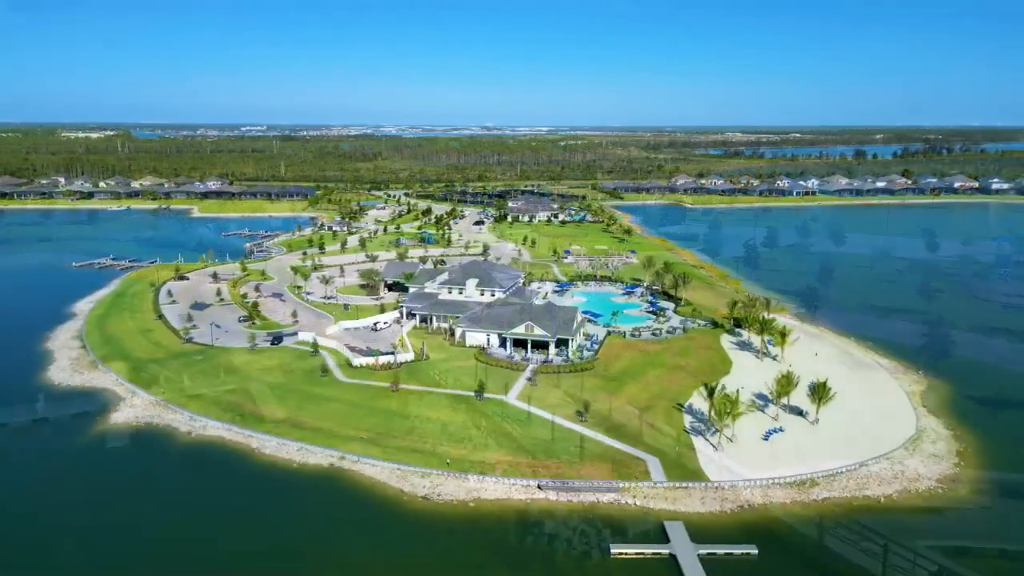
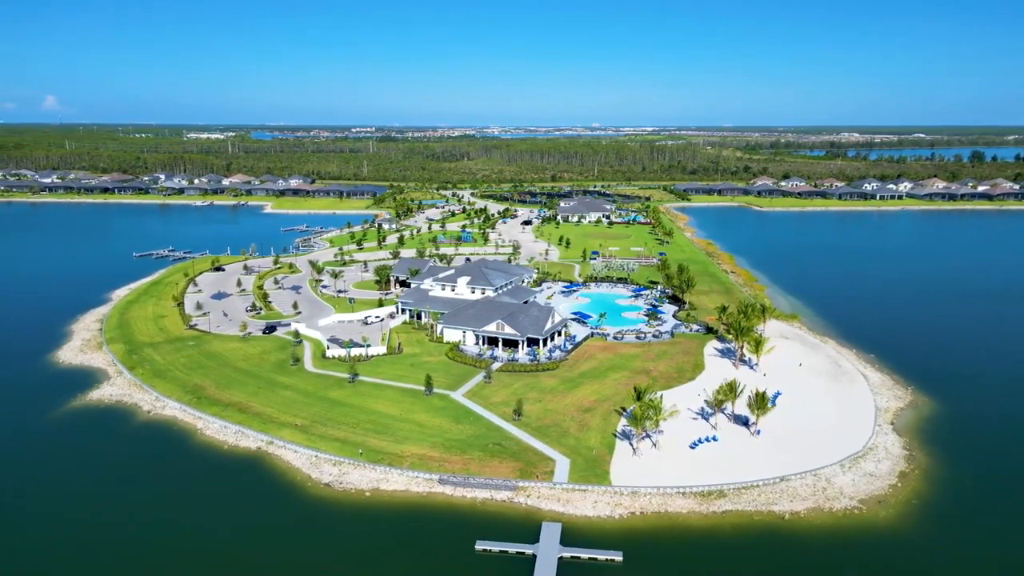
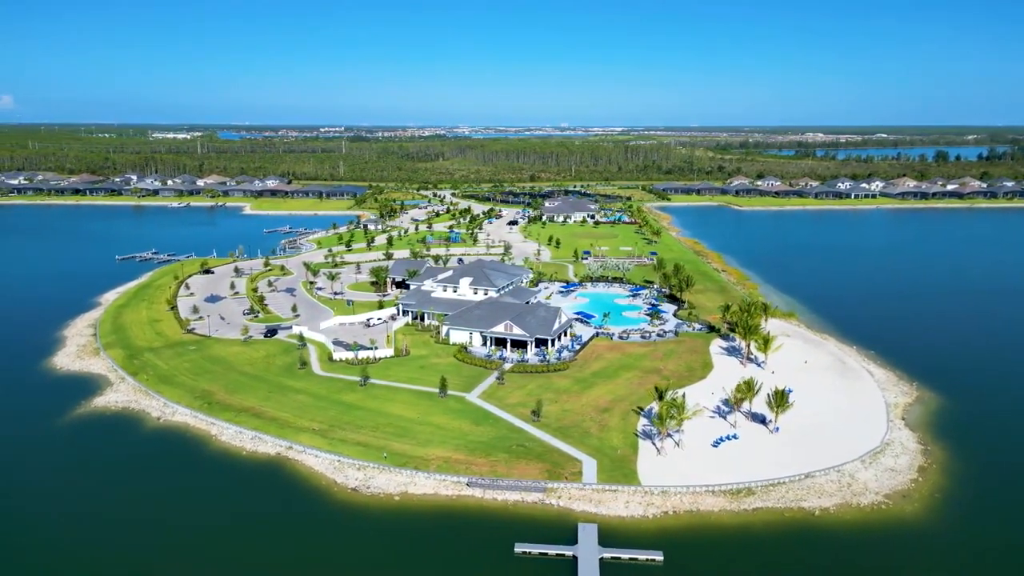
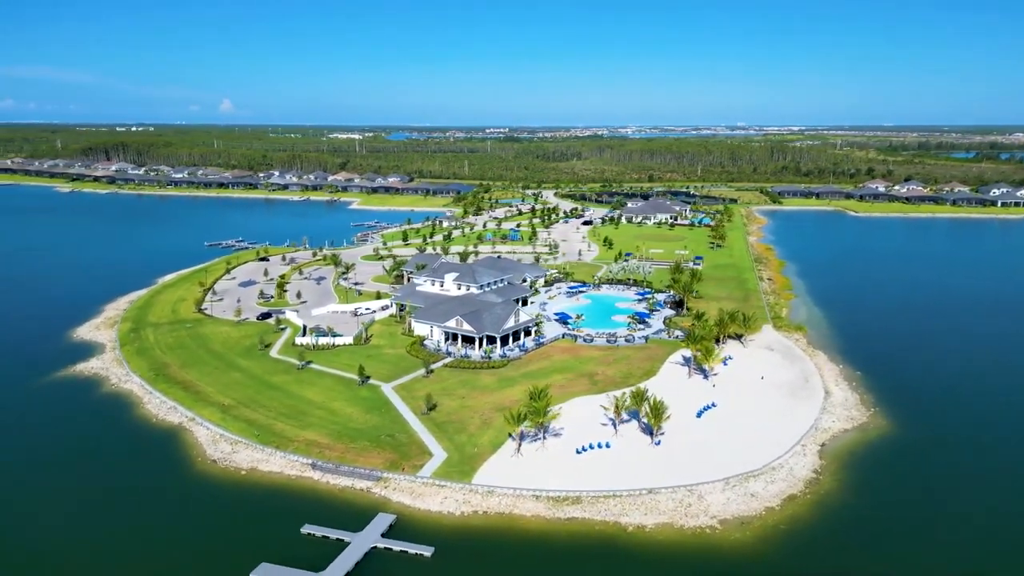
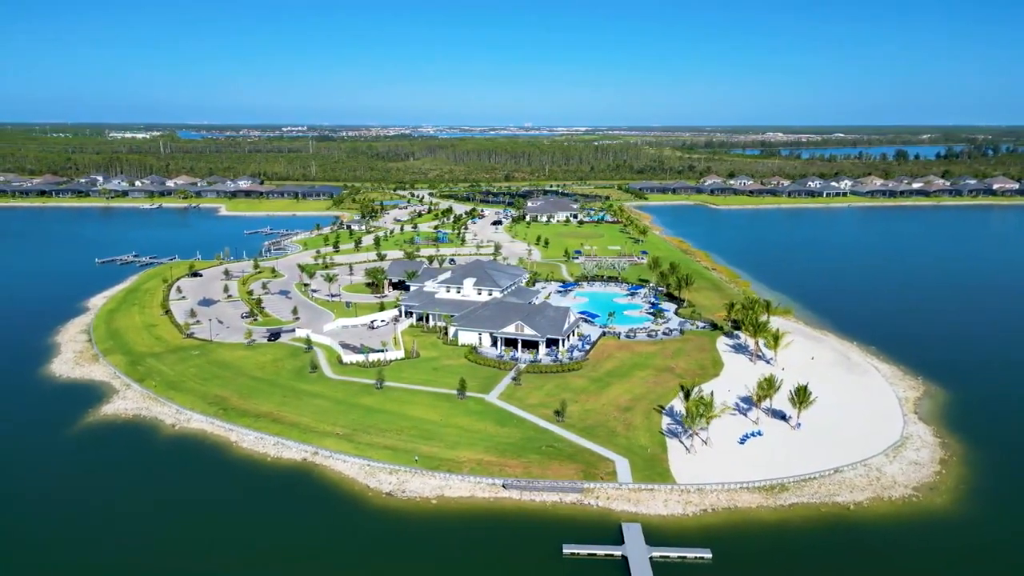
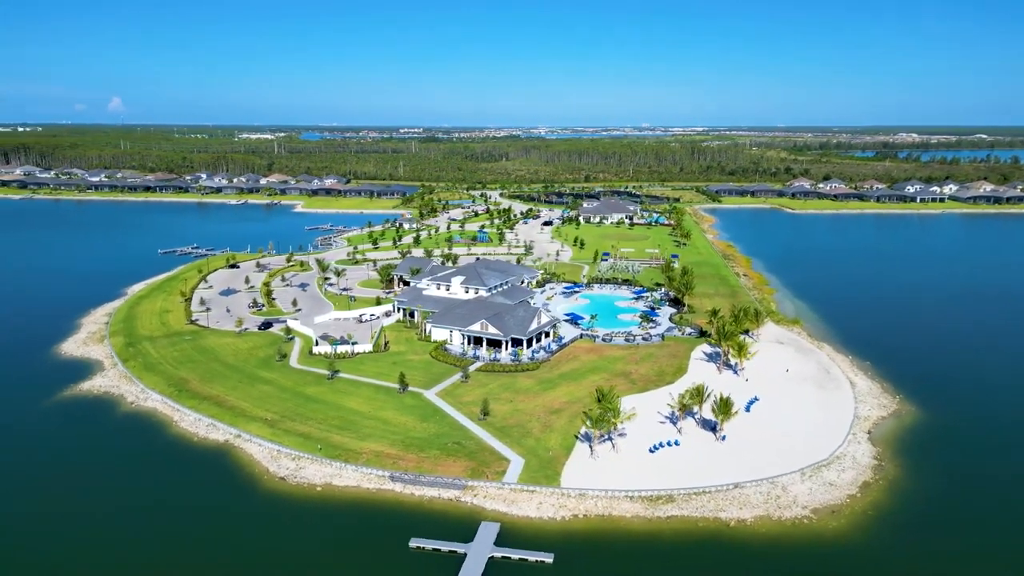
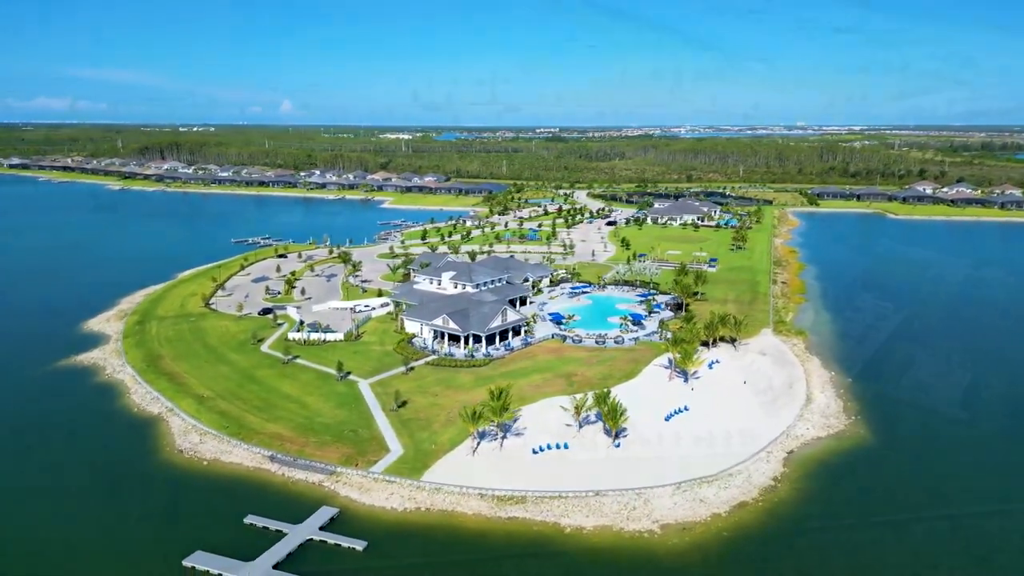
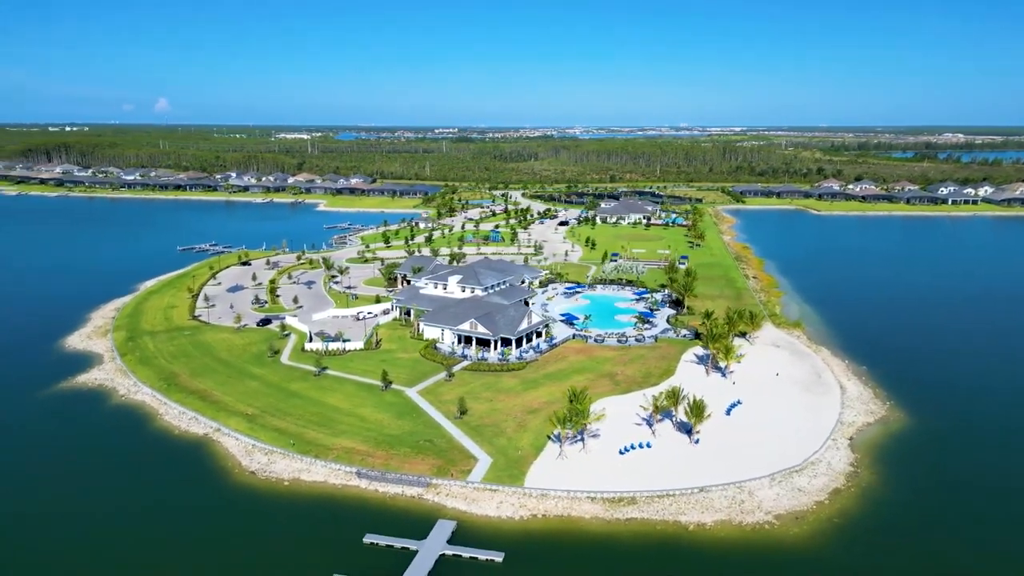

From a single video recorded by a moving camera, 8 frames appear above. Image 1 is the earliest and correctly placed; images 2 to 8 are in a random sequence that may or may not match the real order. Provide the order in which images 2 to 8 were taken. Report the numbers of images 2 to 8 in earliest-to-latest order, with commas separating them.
5, 3, 2, 6, 8, 4, 7
